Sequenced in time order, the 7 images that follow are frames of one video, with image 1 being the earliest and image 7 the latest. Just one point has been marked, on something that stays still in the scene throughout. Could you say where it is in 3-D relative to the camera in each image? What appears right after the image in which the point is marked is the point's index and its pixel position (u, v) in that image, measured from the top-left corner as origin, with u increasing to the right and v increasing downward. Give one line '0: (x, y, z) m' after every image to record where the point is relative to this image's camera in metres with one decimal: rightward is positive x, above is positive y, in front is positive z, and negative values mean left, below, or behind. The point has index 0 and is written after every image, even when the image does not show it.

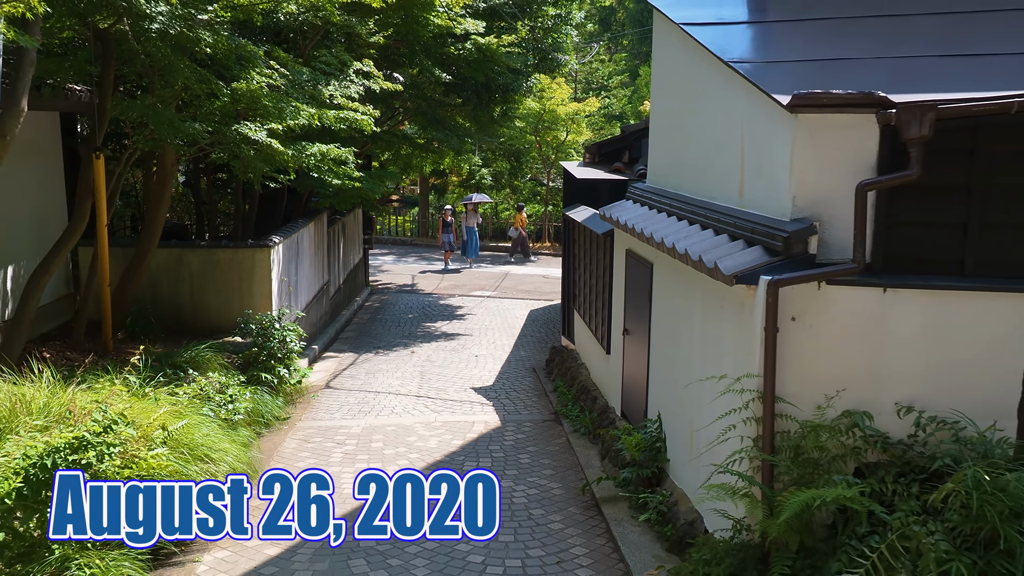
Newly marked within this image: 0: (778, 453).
0: (+1.1, -0.7, +4.1) m
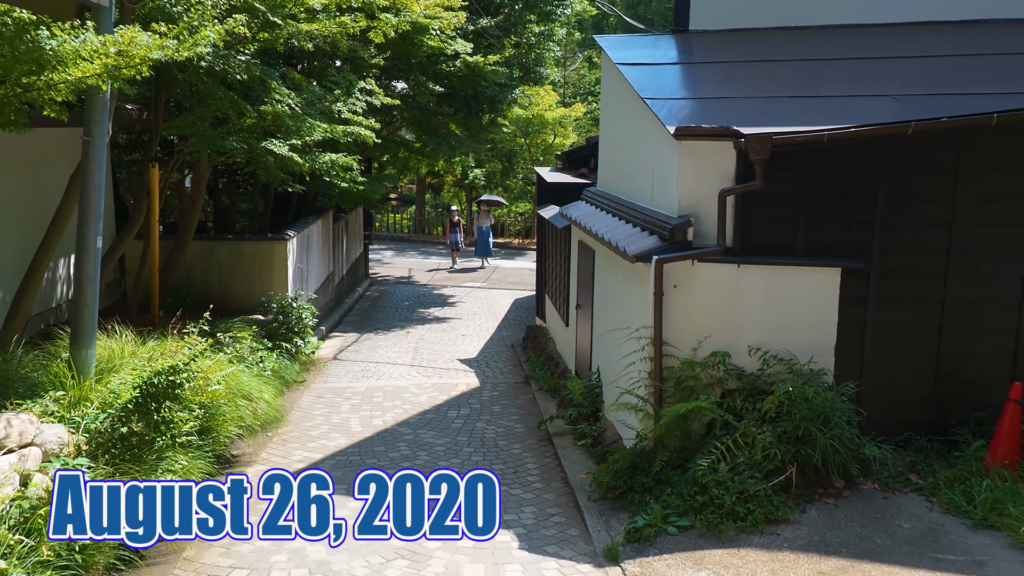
0: (+0.9, -0.6, +5.9) m
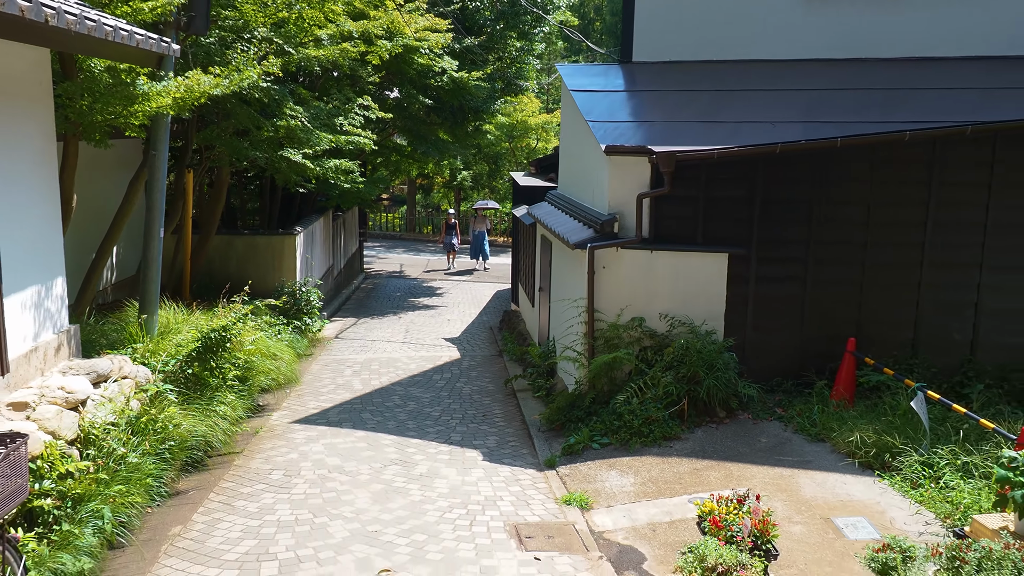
0: (+0.6, -0.4, +7.7) m
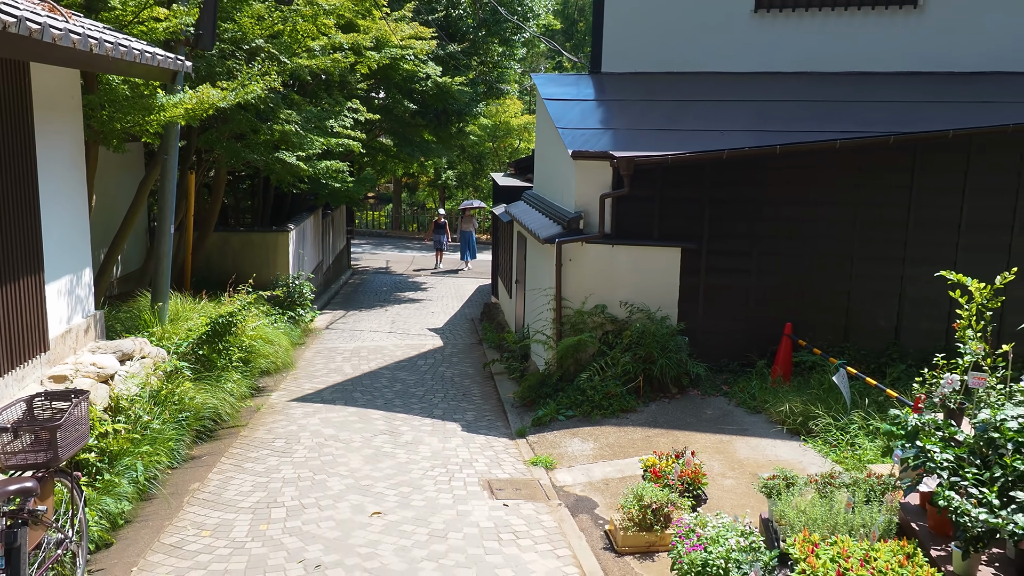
0: (+0.4, -0.3, +8.7) m
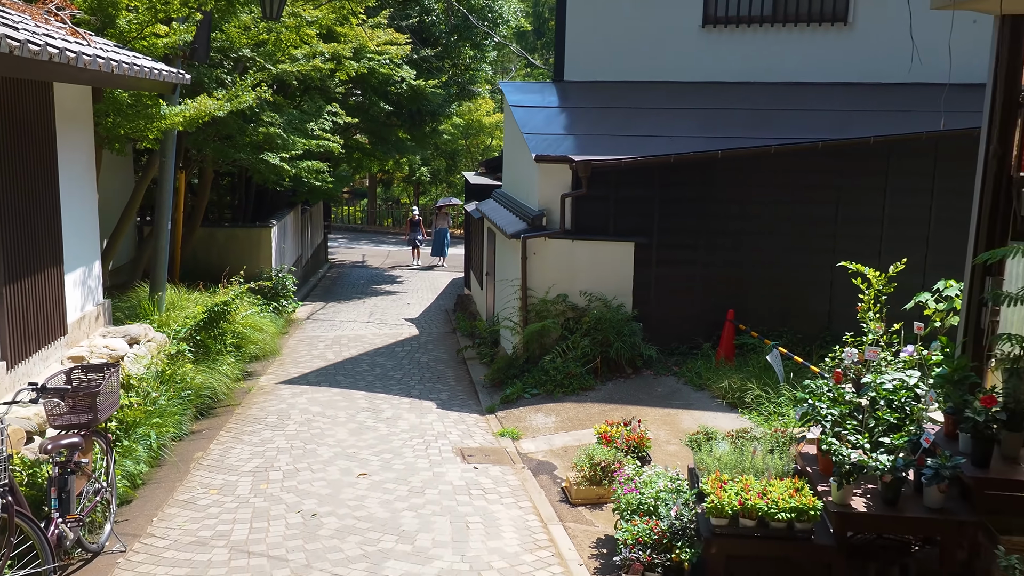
0: (+0.2, -0.2, +9.5) m
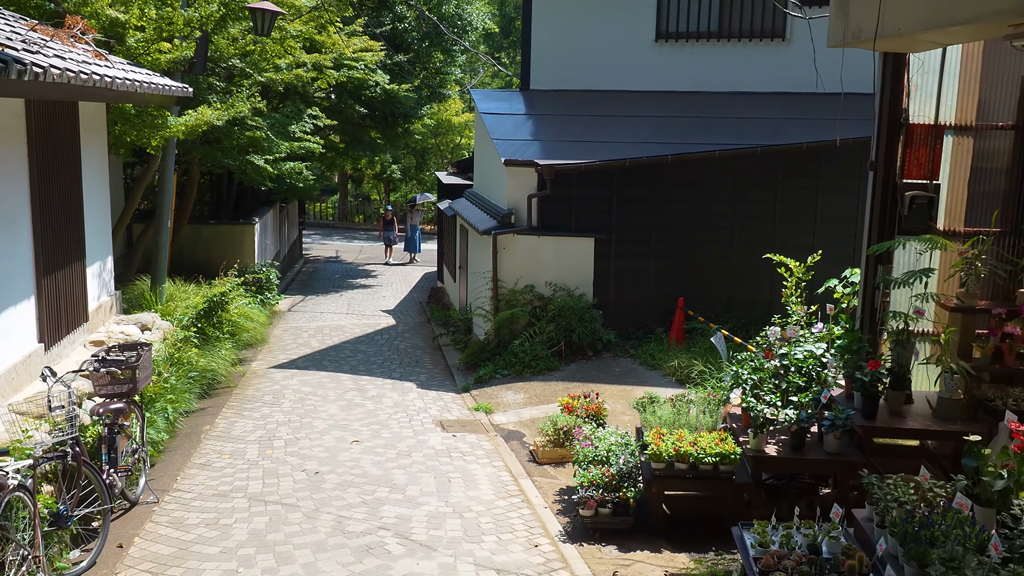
0: (-0.1, -0.1, +10.5) m
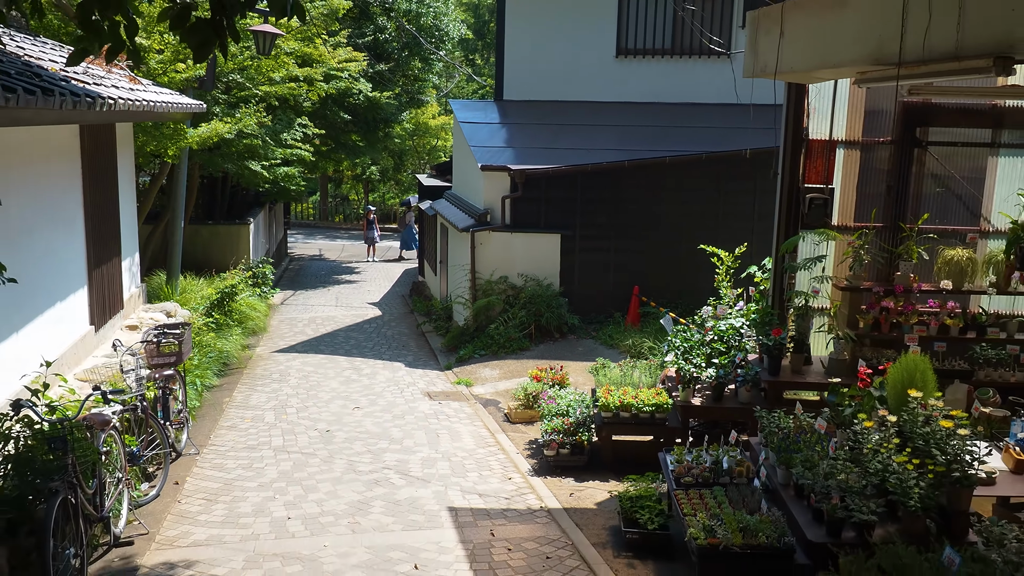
0: (-0.4, 0.0, +11.9) m
